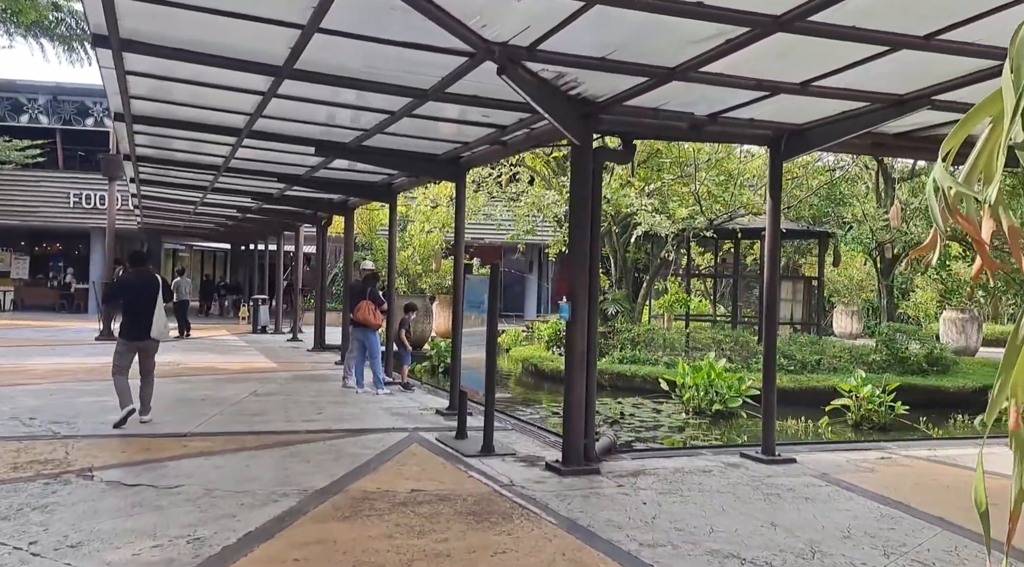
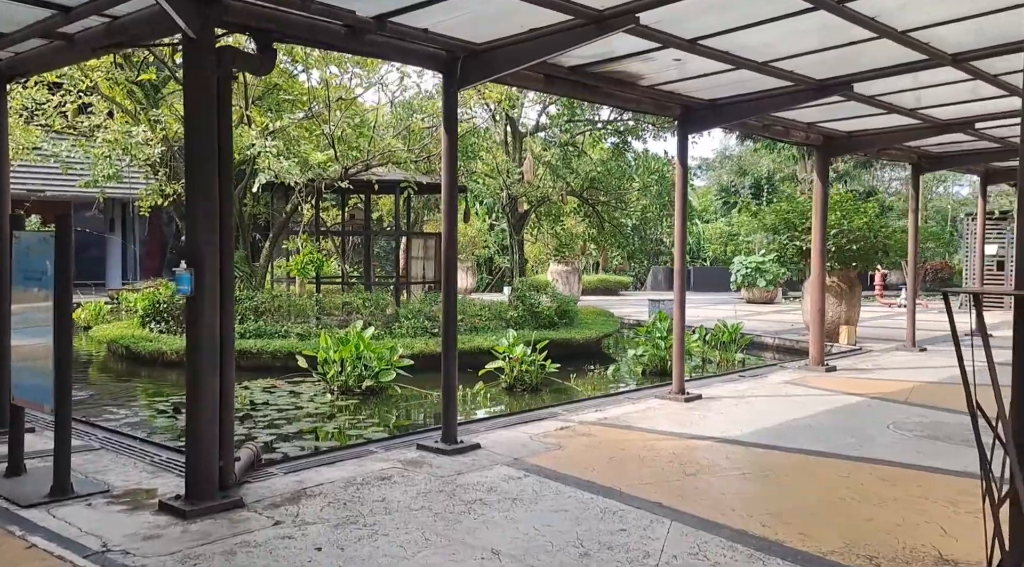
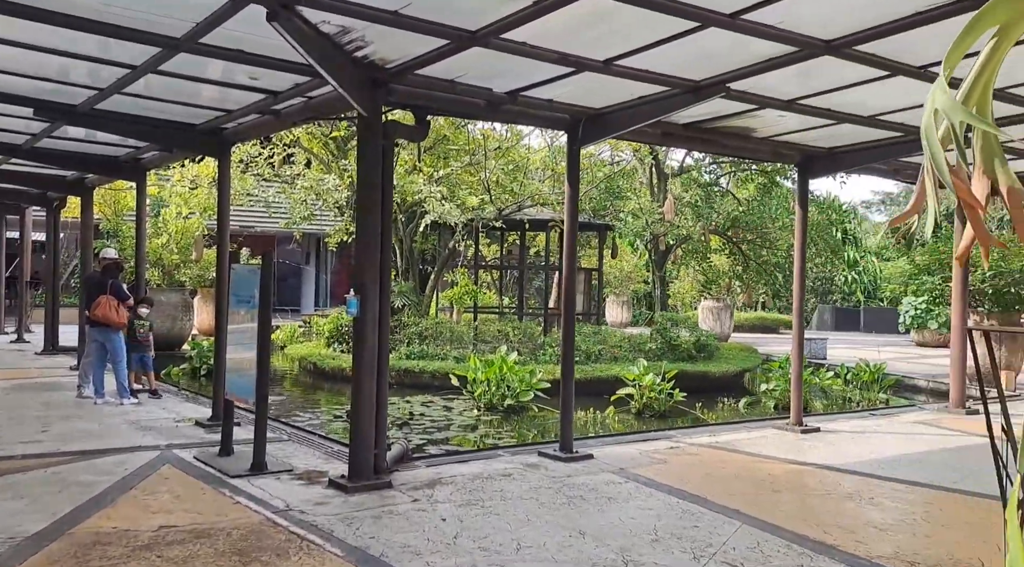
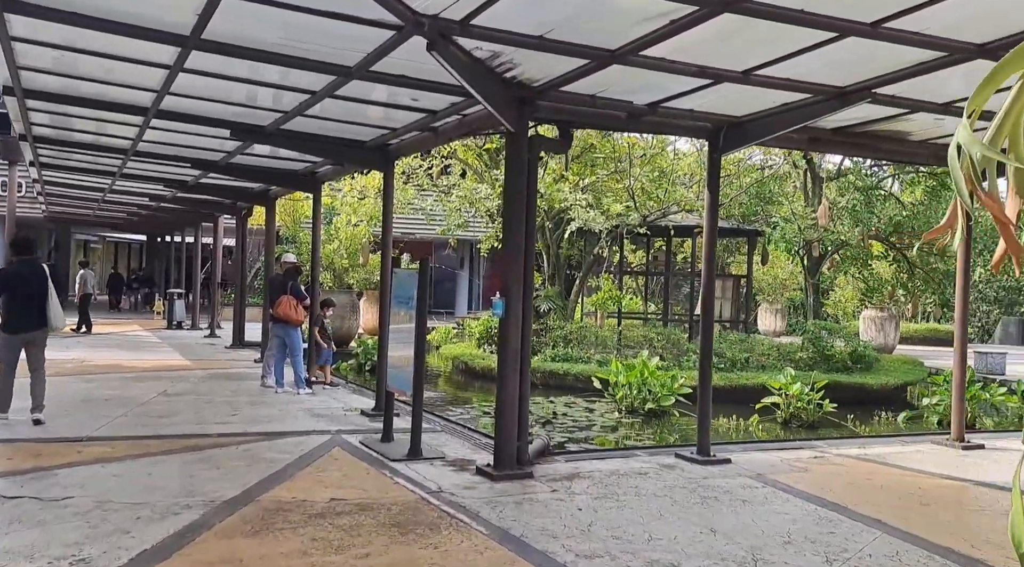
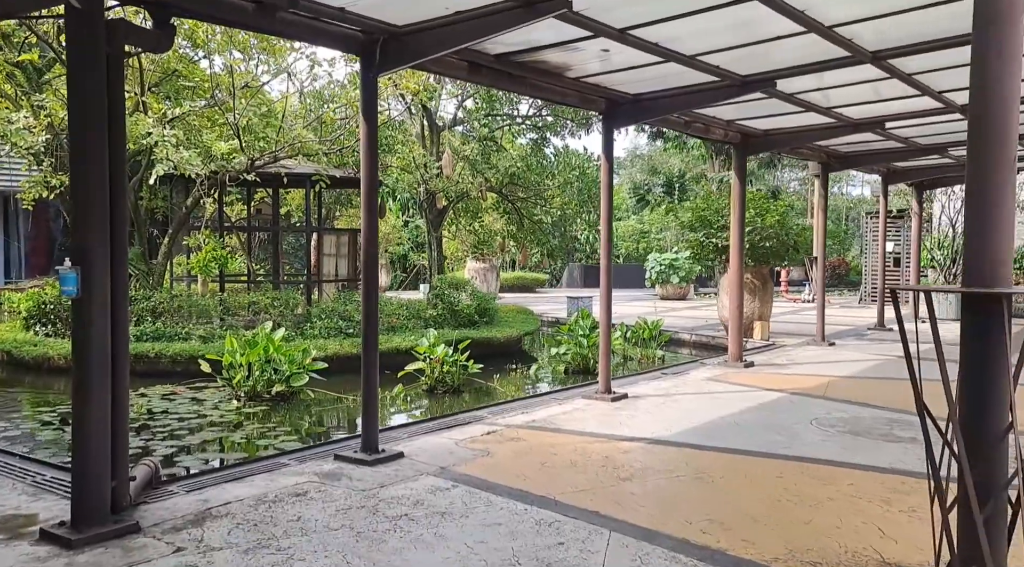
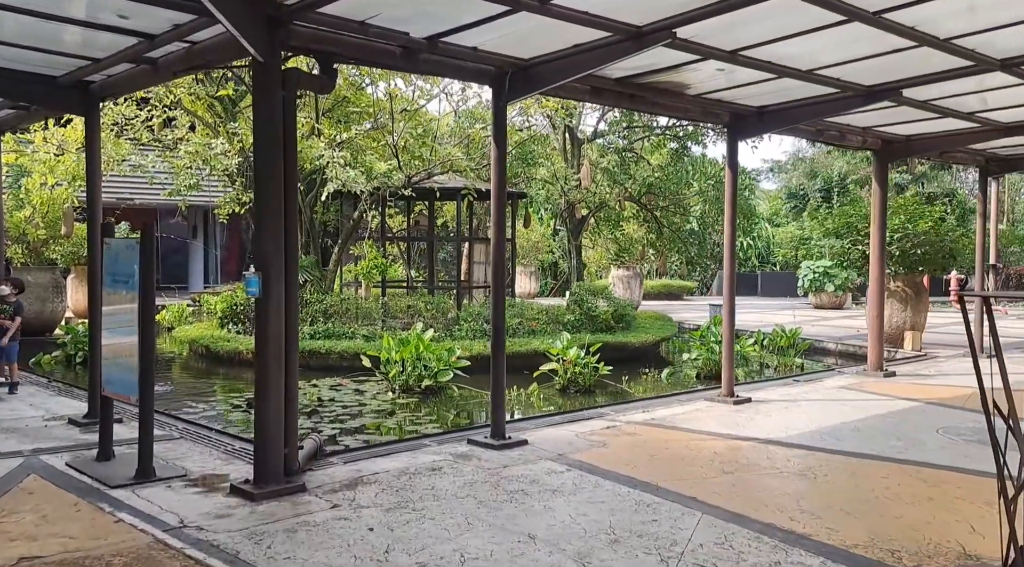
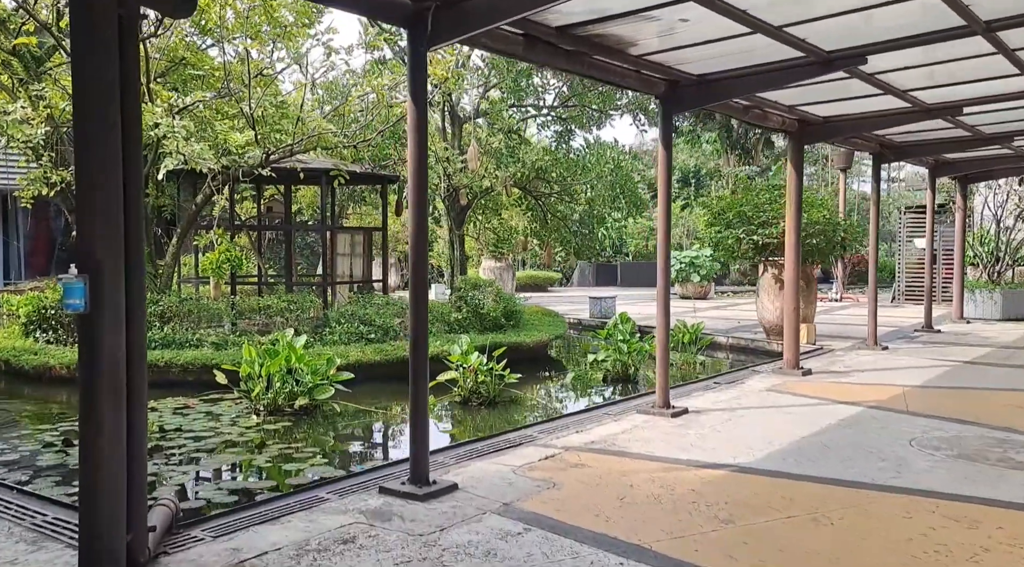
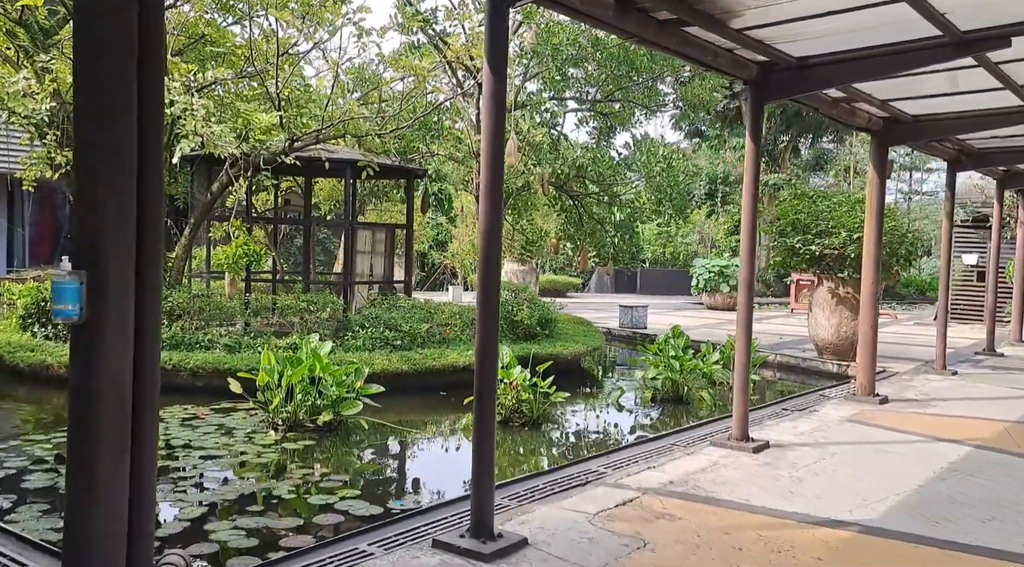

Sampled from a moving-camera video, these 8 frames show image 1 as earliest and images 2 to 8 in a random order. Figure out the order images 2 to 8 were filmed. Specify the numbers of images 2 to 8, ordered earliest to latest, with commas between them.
4, 3, 6, 2, 5, 7, 8
